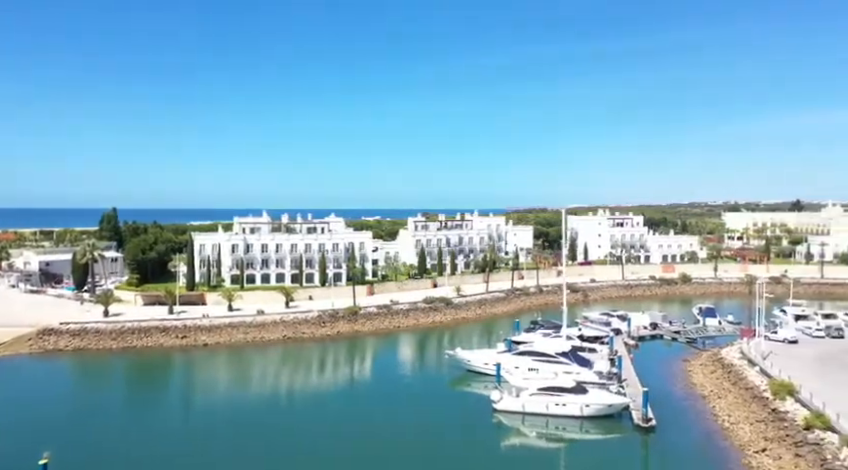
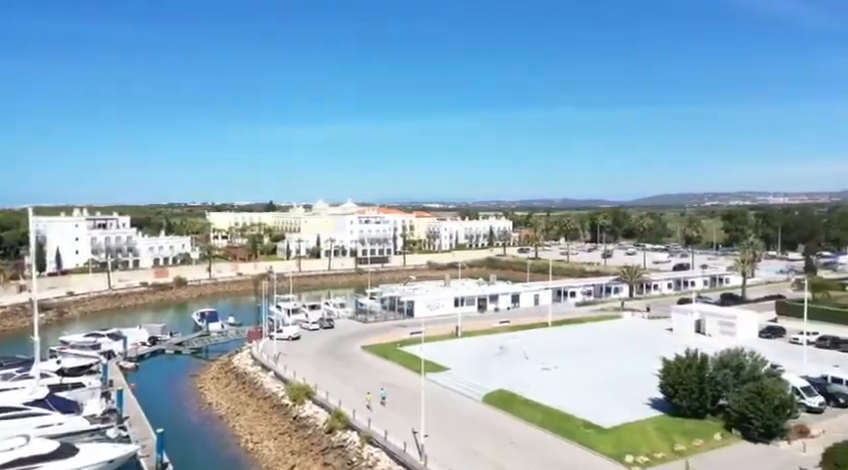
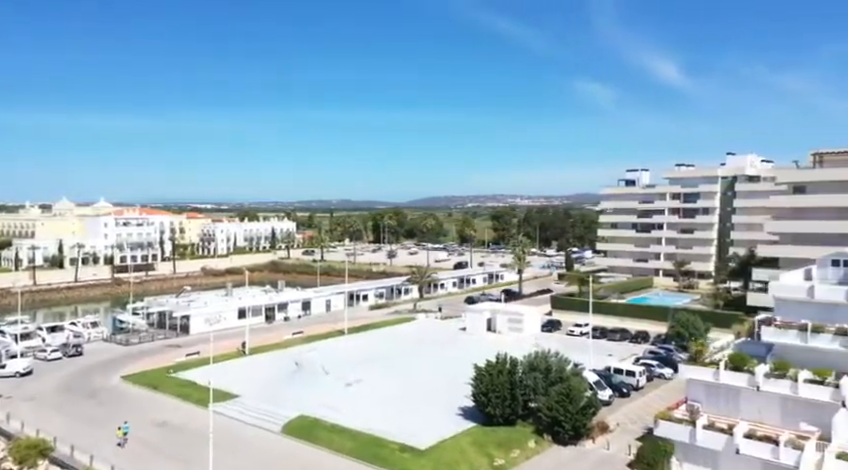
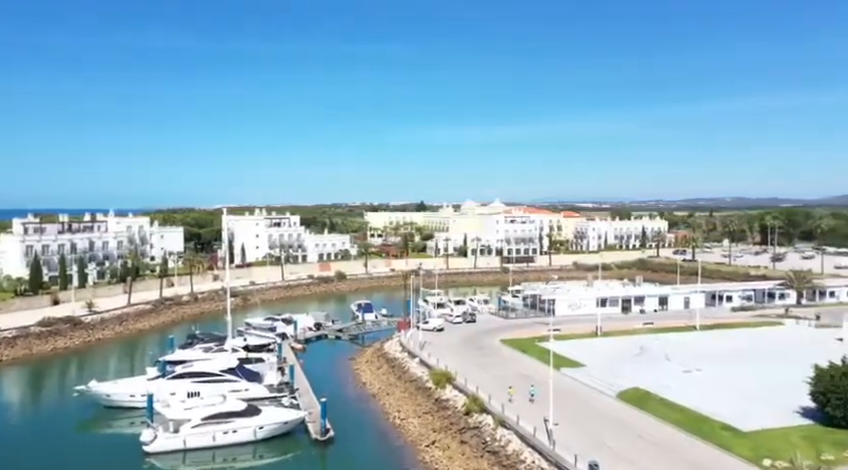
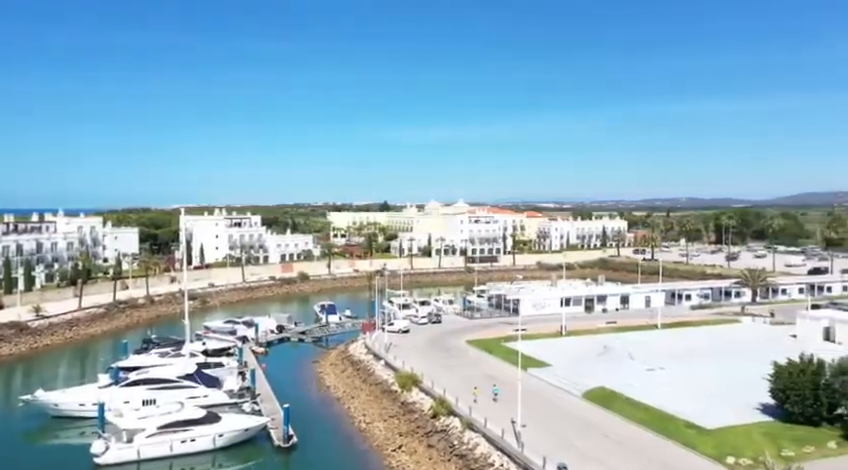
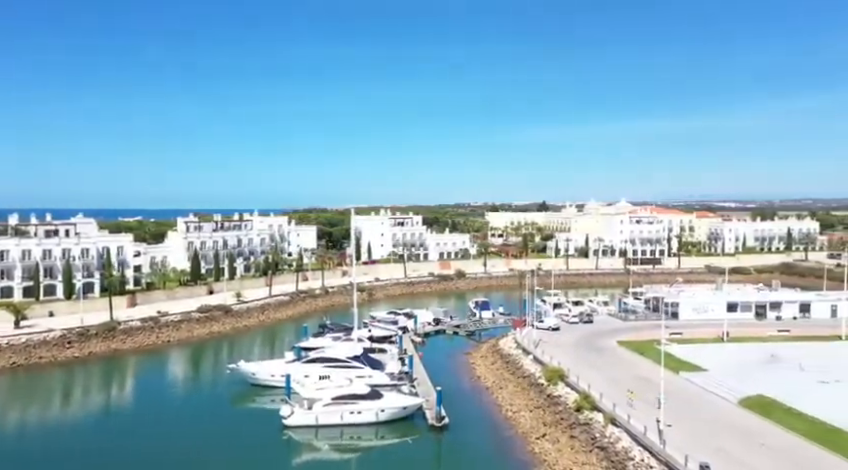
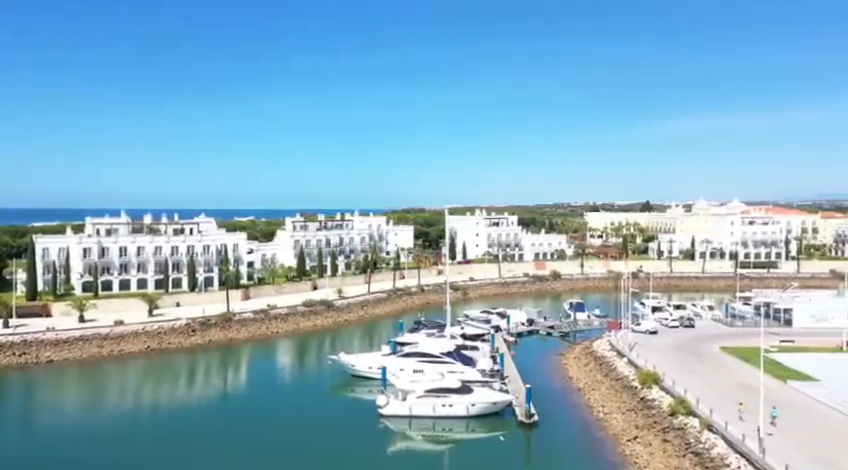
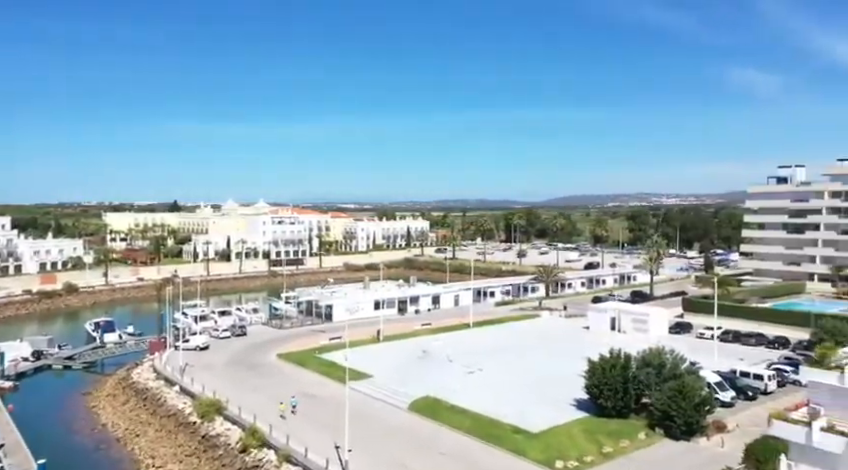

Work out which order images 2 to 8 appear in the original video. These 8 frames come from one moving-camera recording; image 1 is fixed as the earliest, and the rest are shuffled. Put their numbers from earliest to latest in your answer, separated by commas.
7, 6, 4, 5, 2, 8, 3
